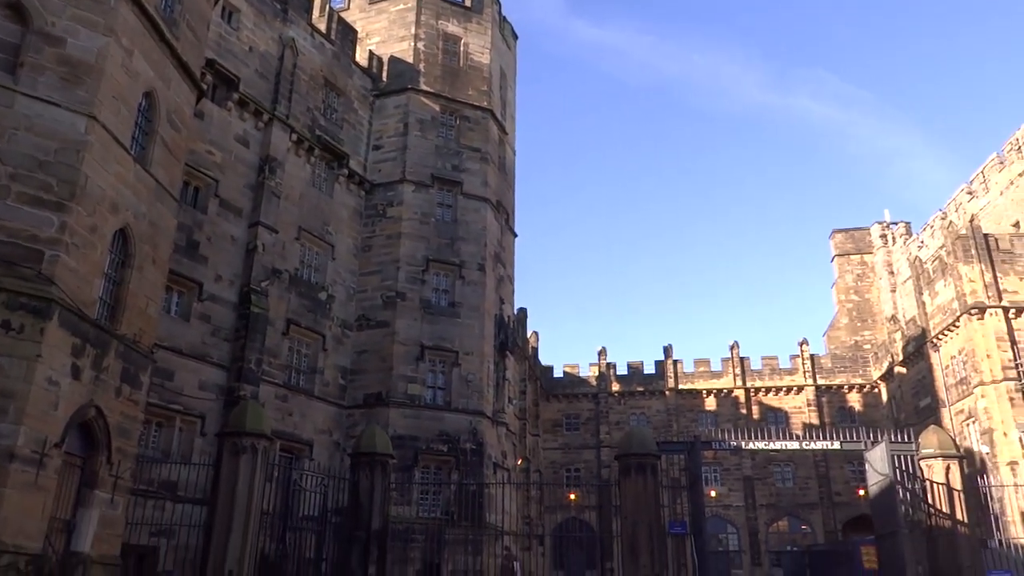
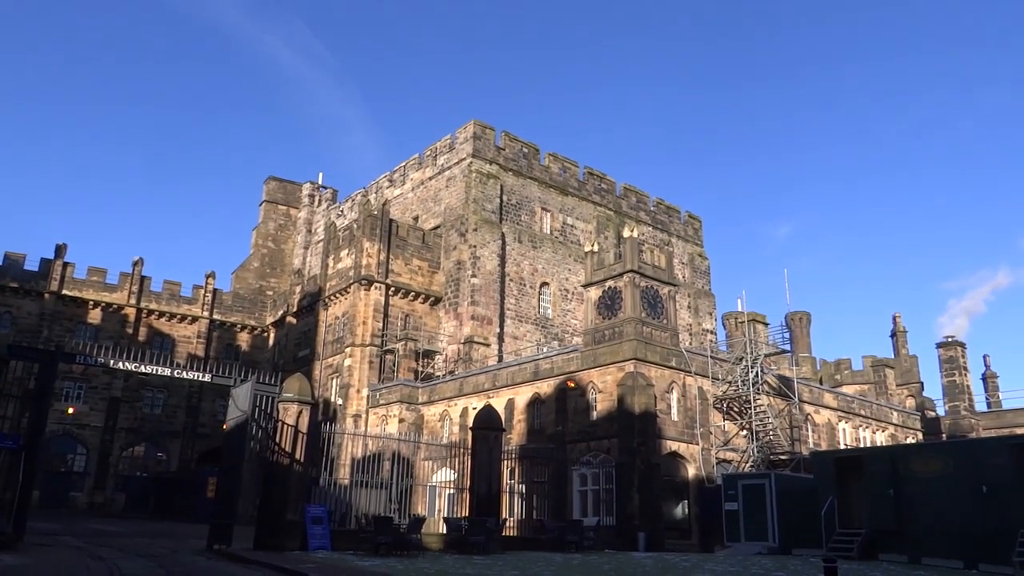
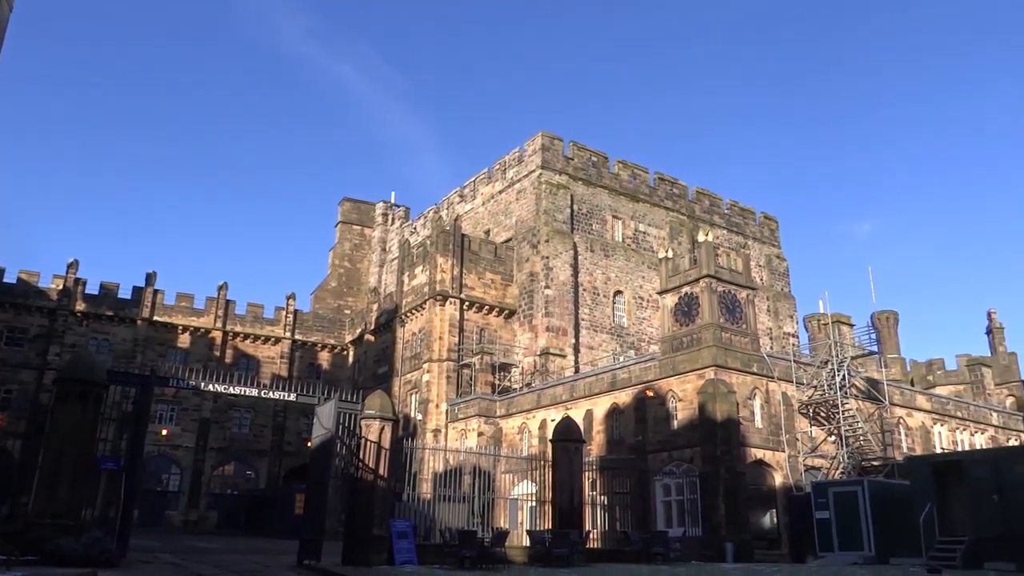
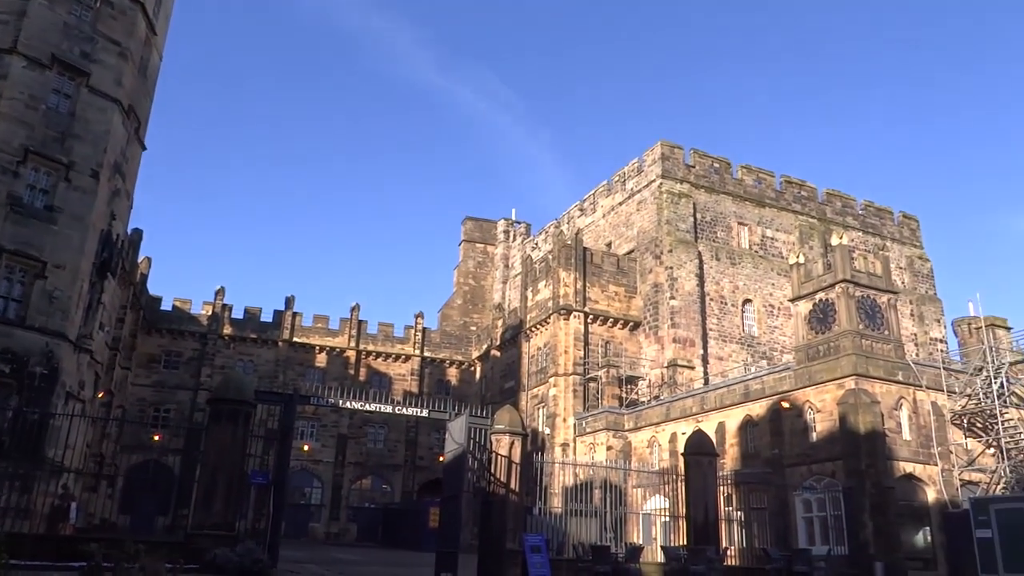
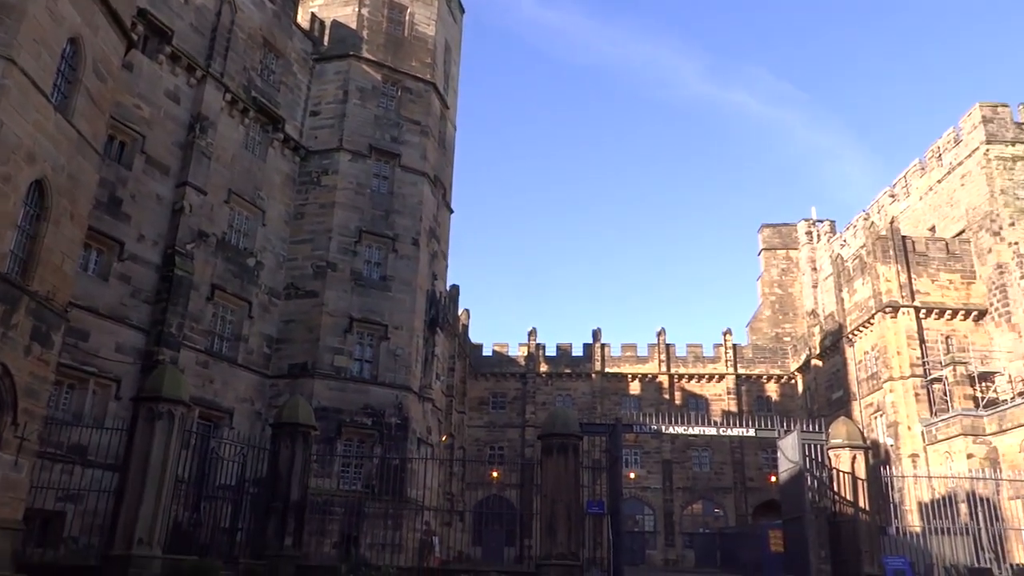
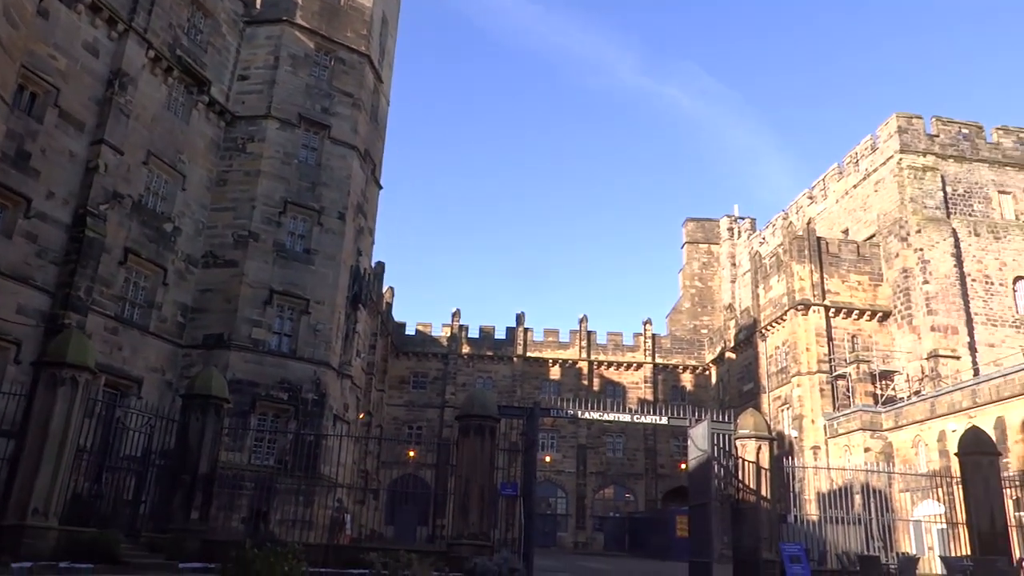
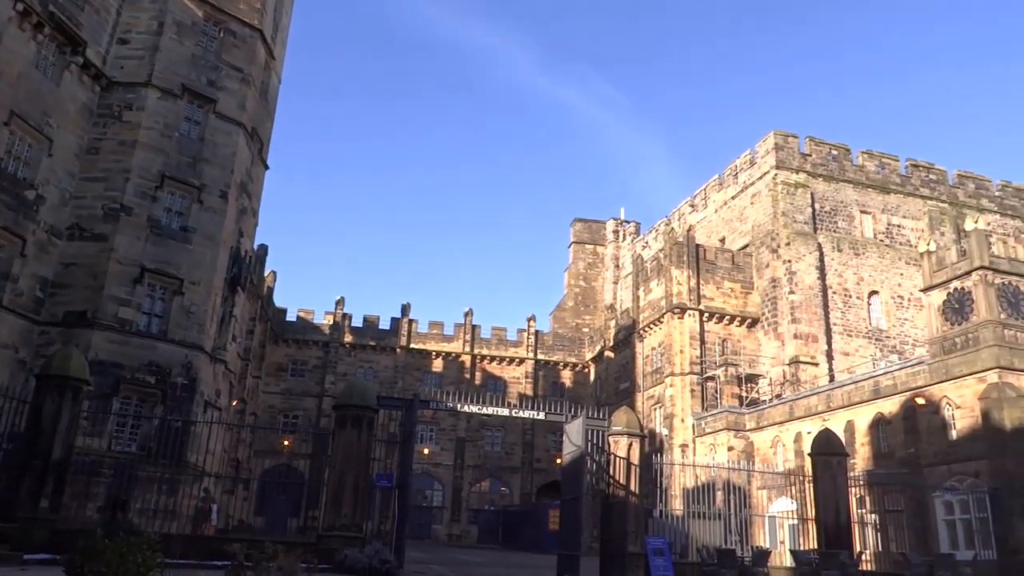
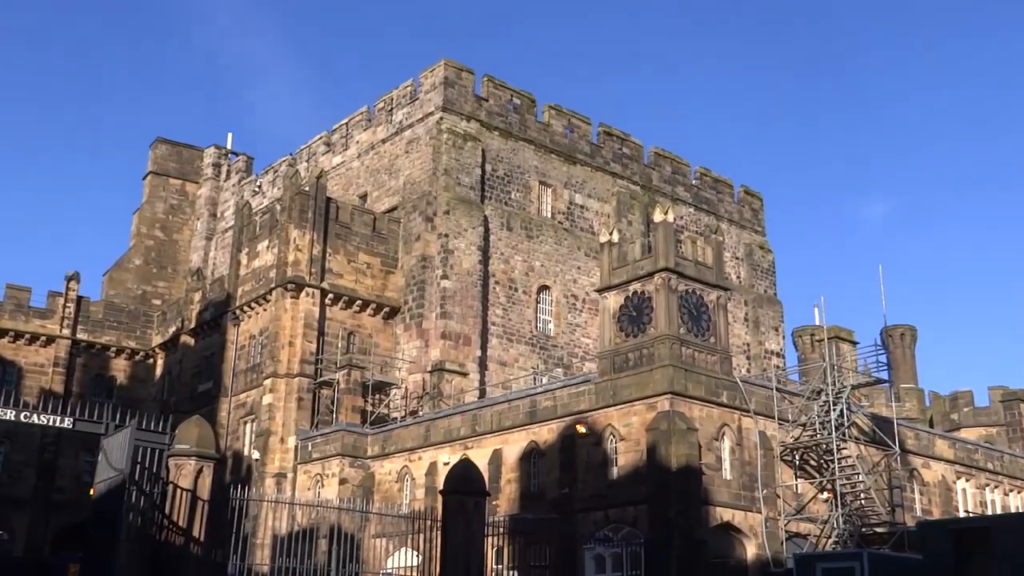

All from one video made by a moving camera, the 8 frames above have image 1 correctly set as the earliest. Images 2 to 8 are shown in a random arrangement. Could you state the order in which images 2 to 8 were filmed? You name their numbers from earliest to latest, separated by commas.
5, 6, 7, 4, 3, 2, 8
